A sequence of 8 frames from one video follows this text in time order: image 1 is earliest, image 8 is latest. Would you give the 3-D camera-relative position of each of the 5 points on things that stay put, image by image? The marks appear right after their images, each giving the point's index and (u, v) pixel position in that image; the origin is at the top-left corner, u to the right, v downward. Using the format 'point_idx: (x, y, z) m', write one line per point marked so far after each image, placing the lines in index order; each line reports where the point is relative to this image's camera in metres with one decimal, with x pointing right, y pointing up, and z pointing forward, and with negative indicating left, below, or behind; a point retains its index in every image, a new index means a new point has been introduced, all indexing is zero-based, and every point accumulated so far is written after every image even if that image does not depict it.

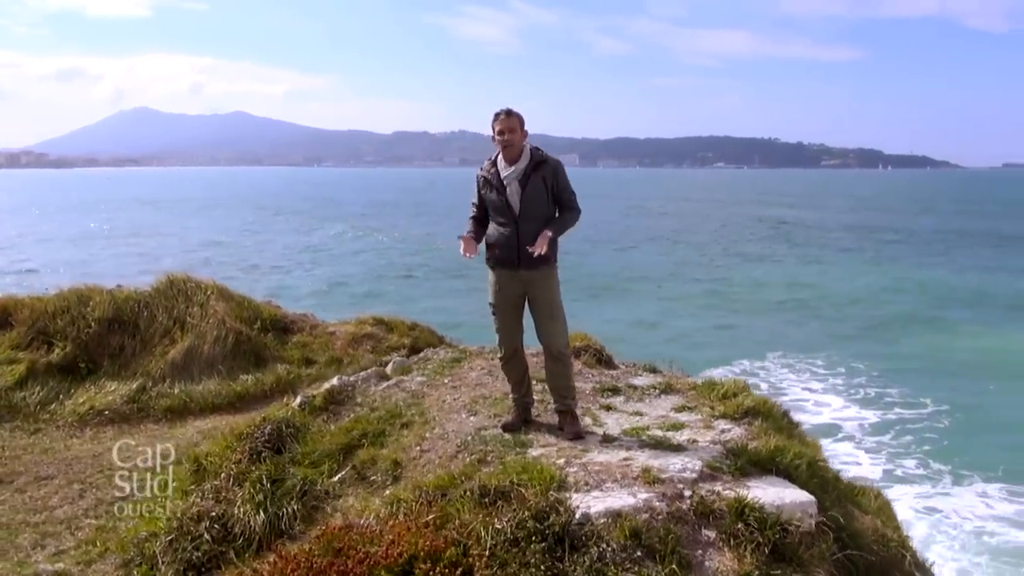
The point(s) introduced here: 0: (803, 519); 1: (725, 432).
0: (+1.0, -0.8, +2.9) m
1: (+1.0, -0.7, +3.9) m
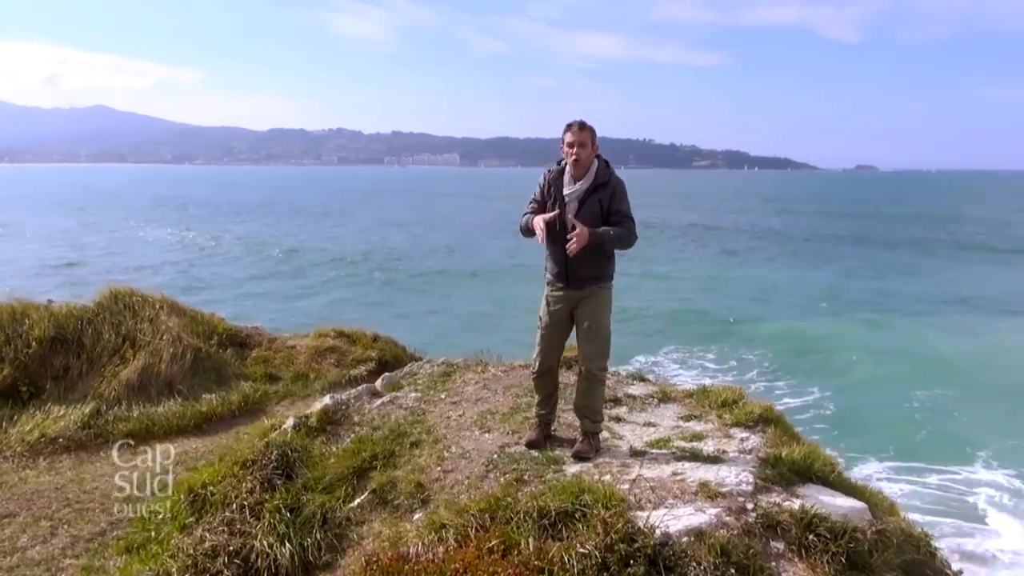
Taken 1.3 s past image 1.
0: (+1.3, -0.9, +3.0) m
1: (+1.1, -0.7, +4.0) m
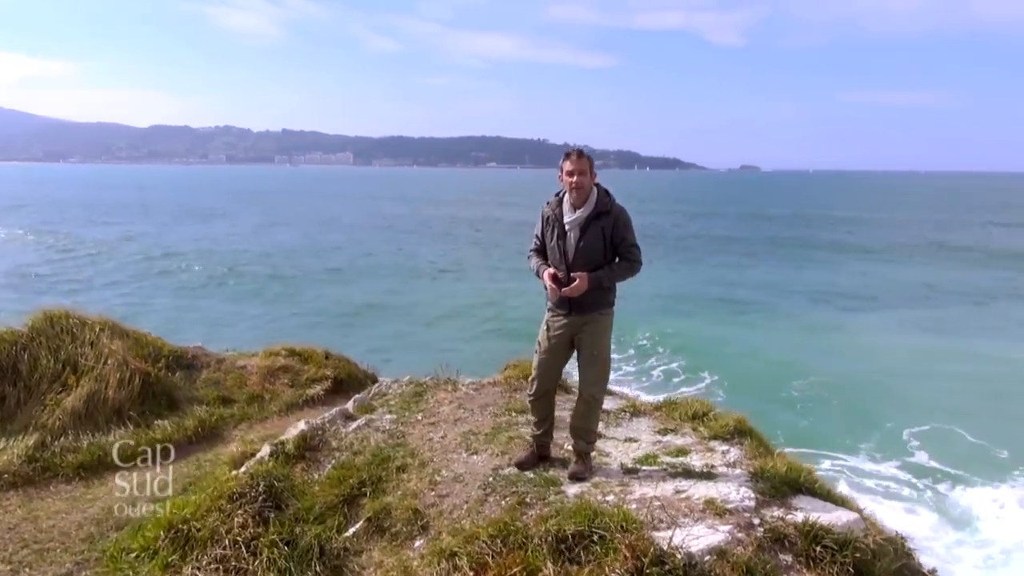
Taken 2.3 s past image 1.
0: (+1.4, -0.9, +3.2) m
1: (+1.1, -0.8, +4.2) m
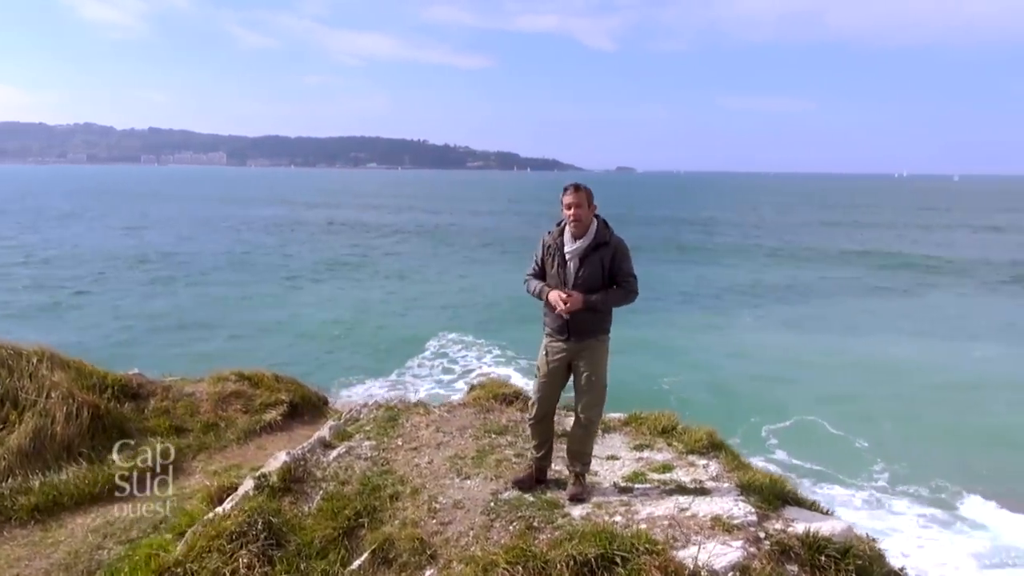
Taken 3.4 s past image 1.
0: (+1.4, -1.1, +3.5) m
1: (+1.0, -0.9, +4.4) m
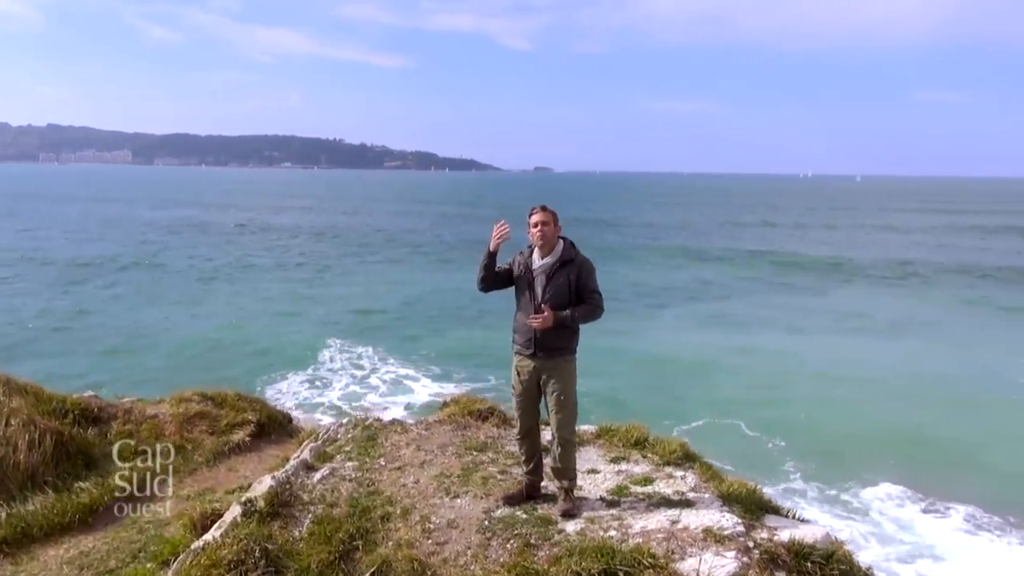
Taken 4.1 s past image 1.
0: (+1.5, -1.2, +3.8) m
1: (+1.0, -1.1, +4.7) m
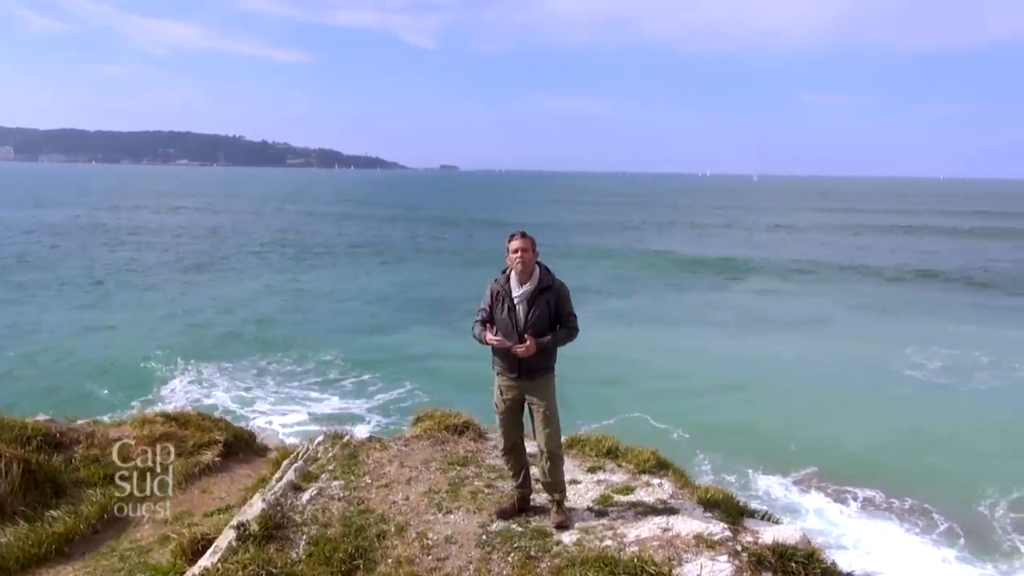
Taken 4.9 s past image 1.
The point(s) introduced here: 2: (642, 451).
0: (+1.5, -1.3, +4.1) m
1: (+0.9, -1.2, +4.9) m
2: (+0.9, -1.1, +5.5) m
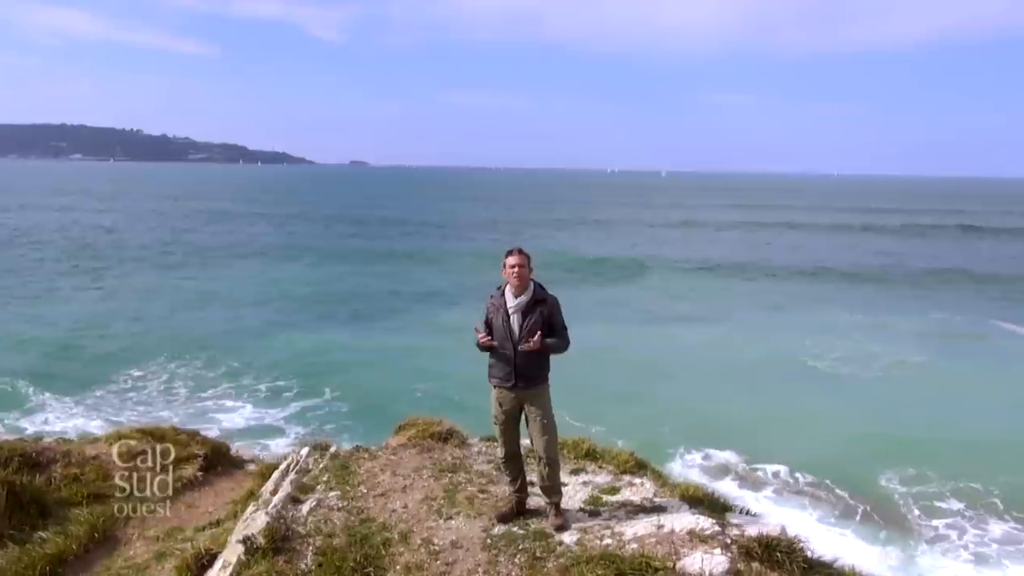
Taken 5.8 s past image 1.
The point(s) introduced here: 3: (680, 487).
0: (+1.5, -1.3, +4.5) m
1: (+0.8, -1.2, +5.3) m
2: (+0.7, -1.1, +5.9) m
3: (+1.1, -1.3, +5.4) m
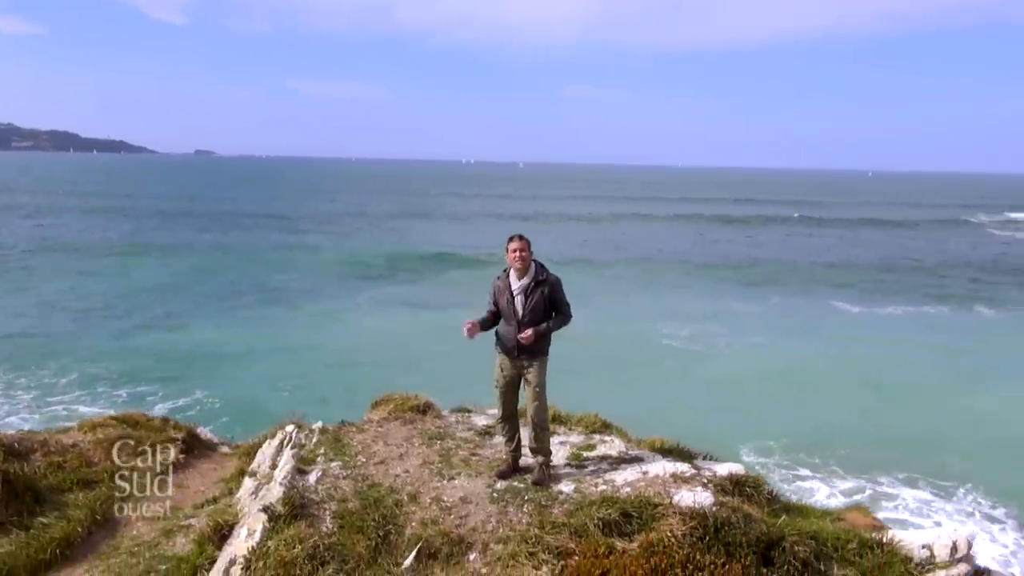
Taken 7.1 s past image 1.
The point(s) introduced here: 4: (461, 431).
0: (+1.5, -1.2, +5.2) m
1: (+0.7, -1.1, +5.9) m
2: (+0.5, -1.0, +6.5) m
3: (+0.9, -1.1, +6.1) m
4: (-0.4, -1.0, +6.0) m
